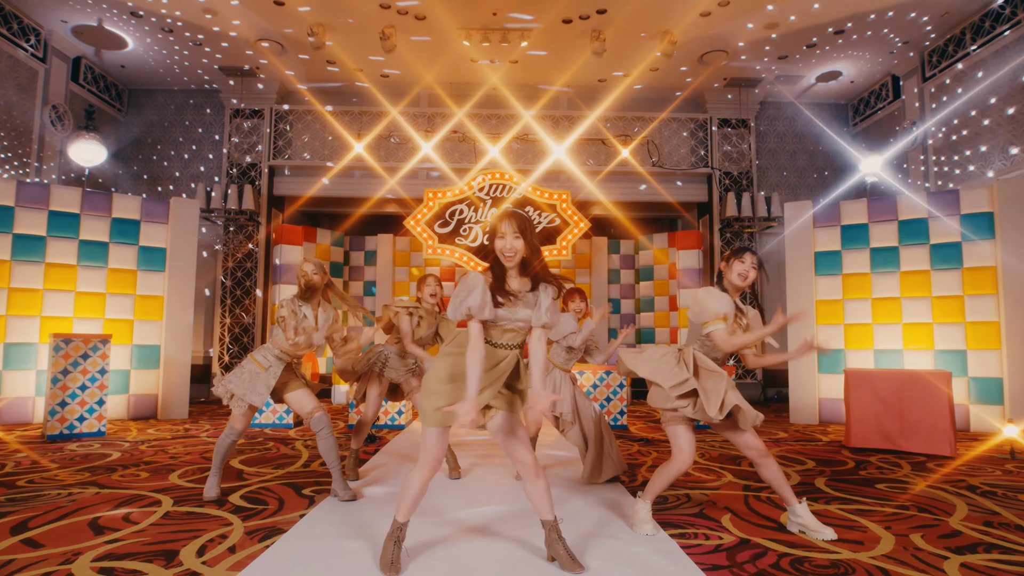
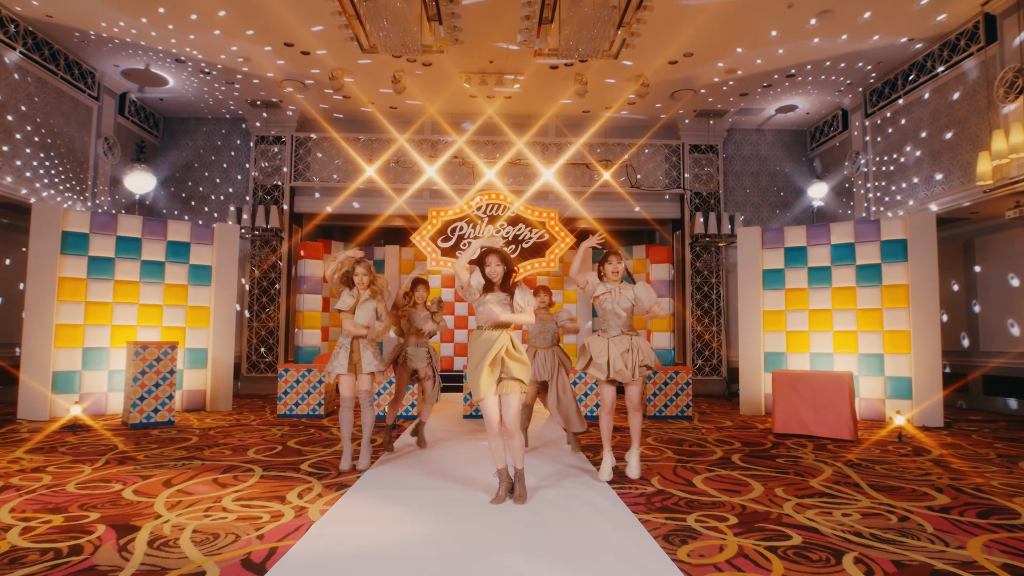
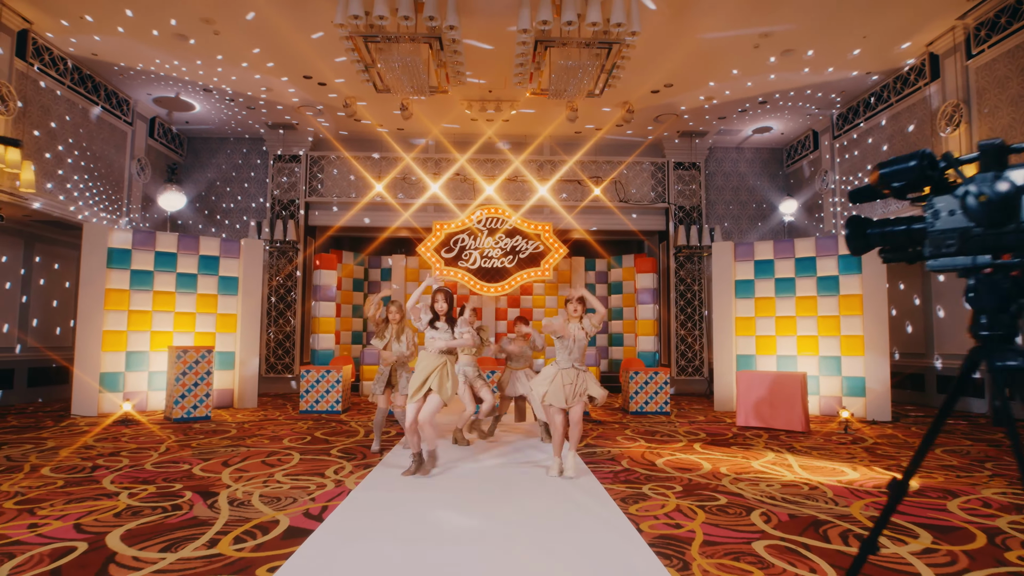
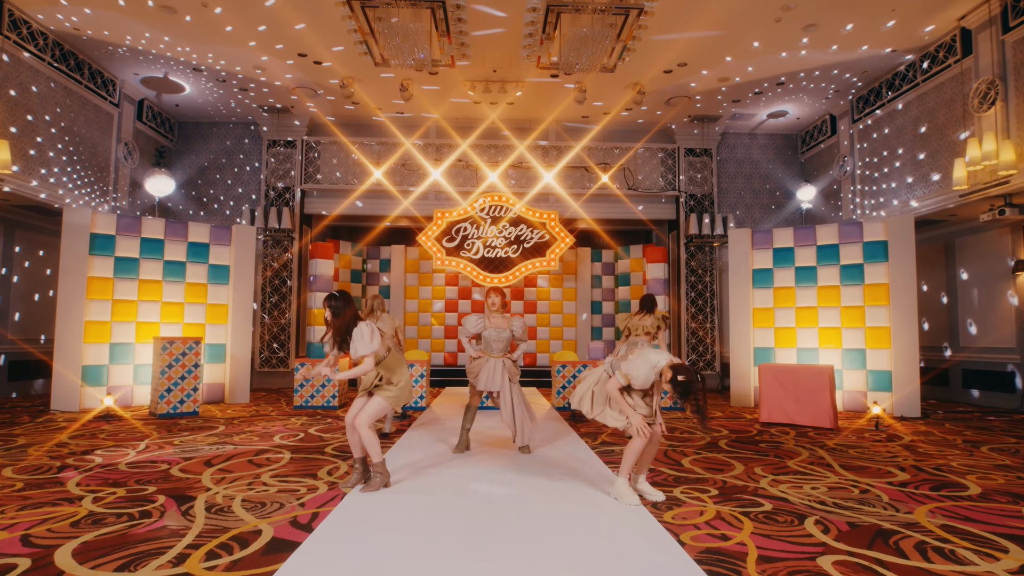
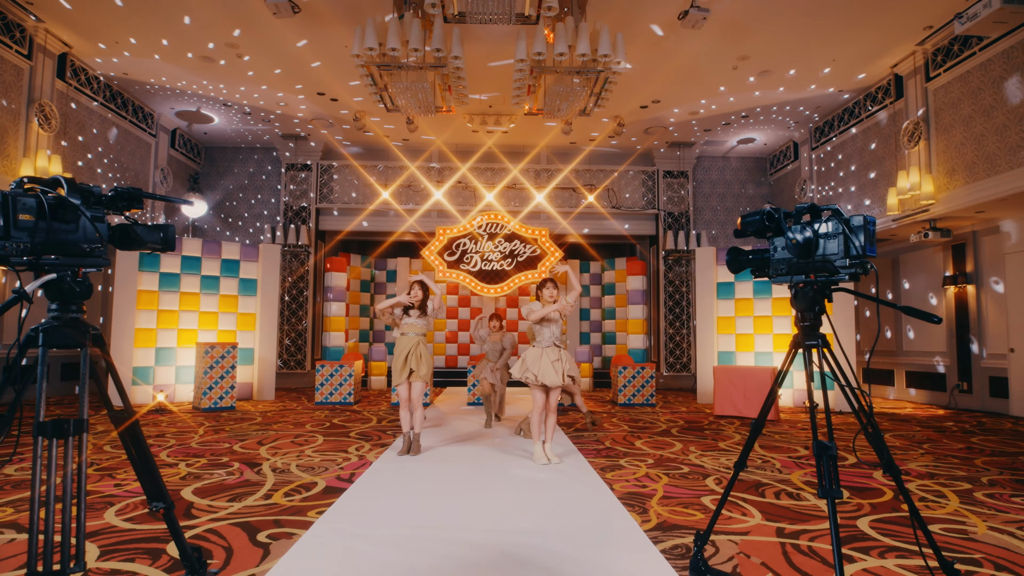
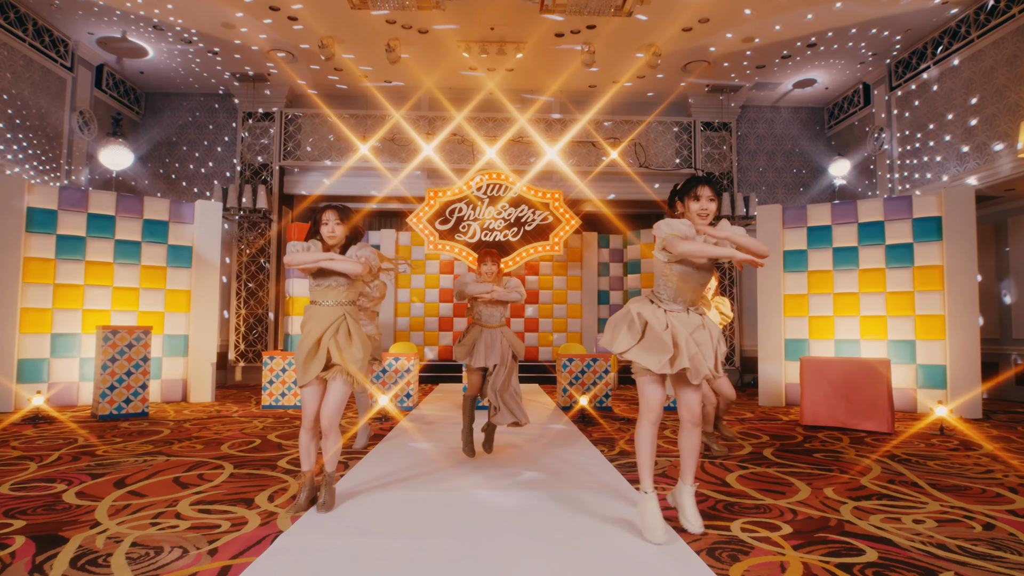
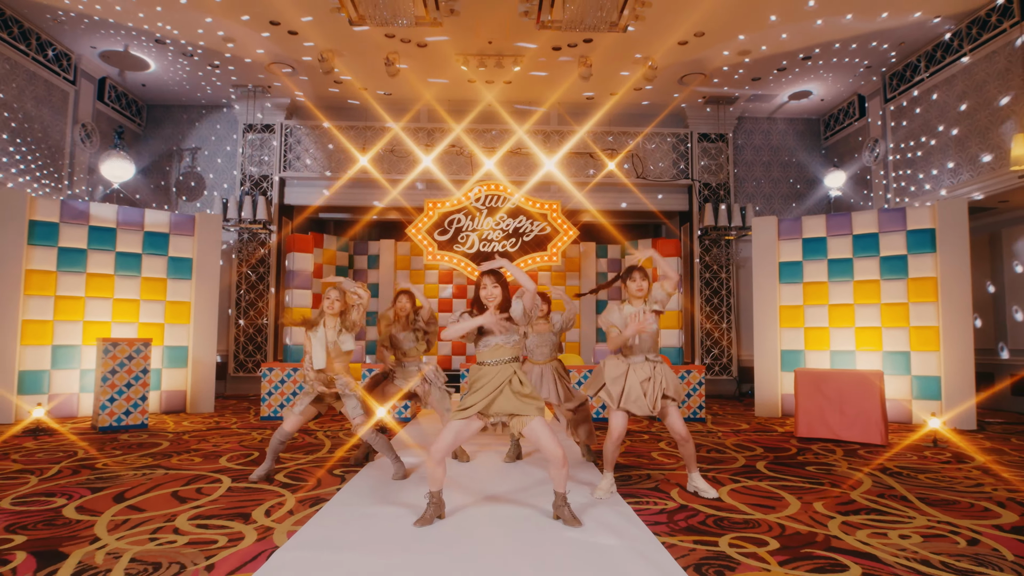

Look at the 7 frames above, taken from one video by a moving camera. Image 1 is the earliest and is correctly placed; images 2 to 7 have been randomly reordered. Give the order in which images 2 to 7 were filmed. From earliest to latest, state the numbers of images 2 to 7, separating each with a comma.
7, 2, 3, 5, 4, 6
